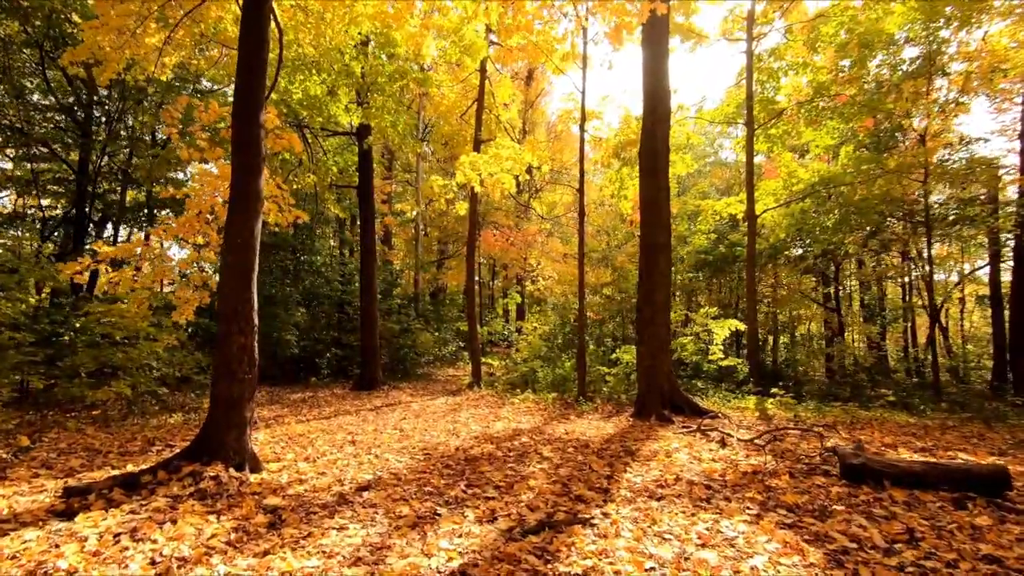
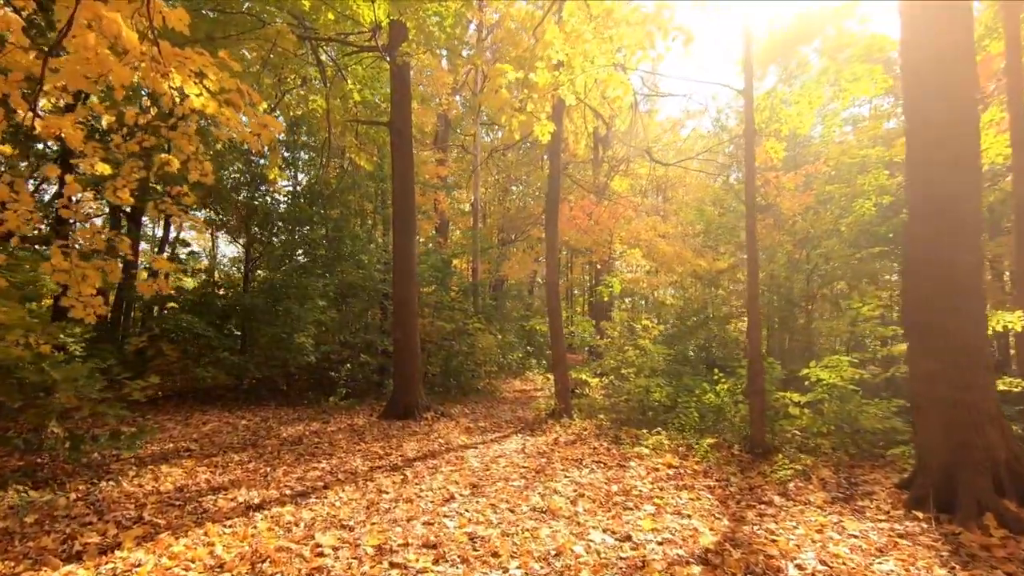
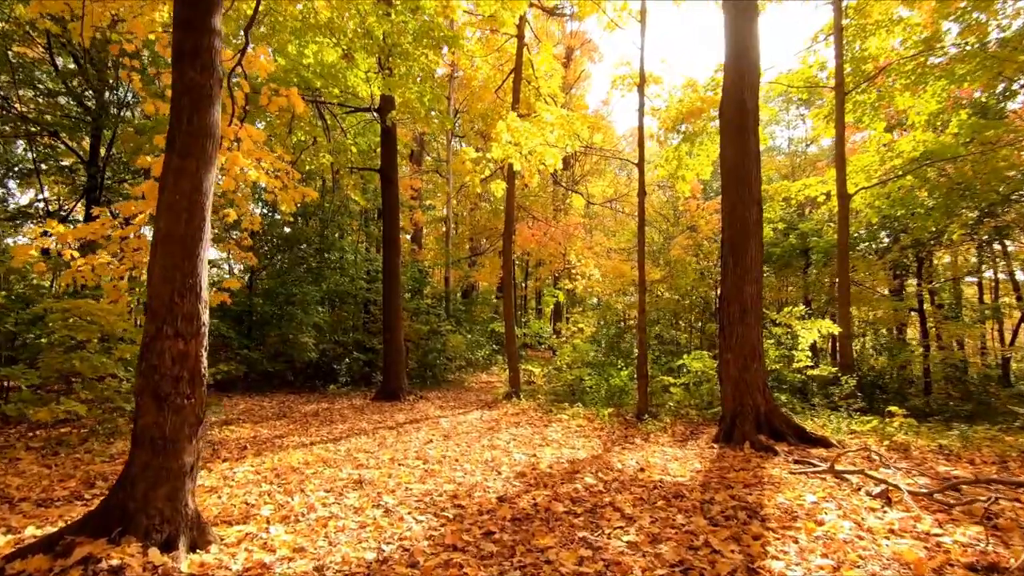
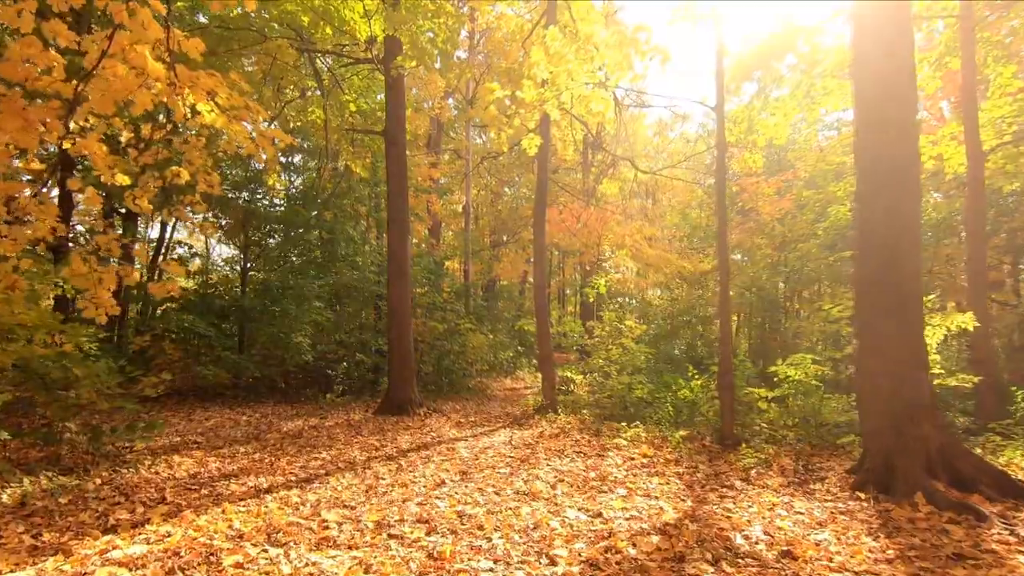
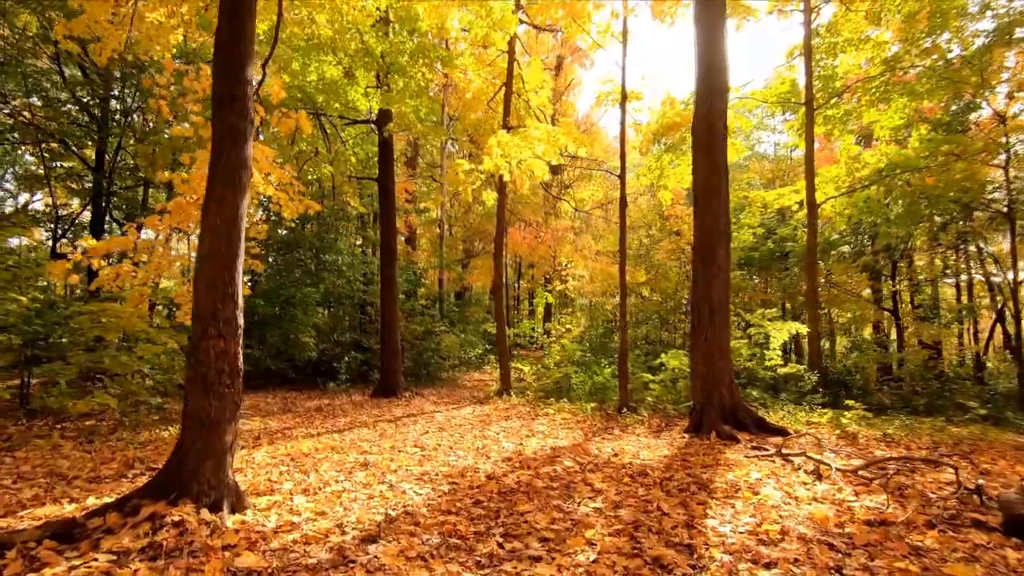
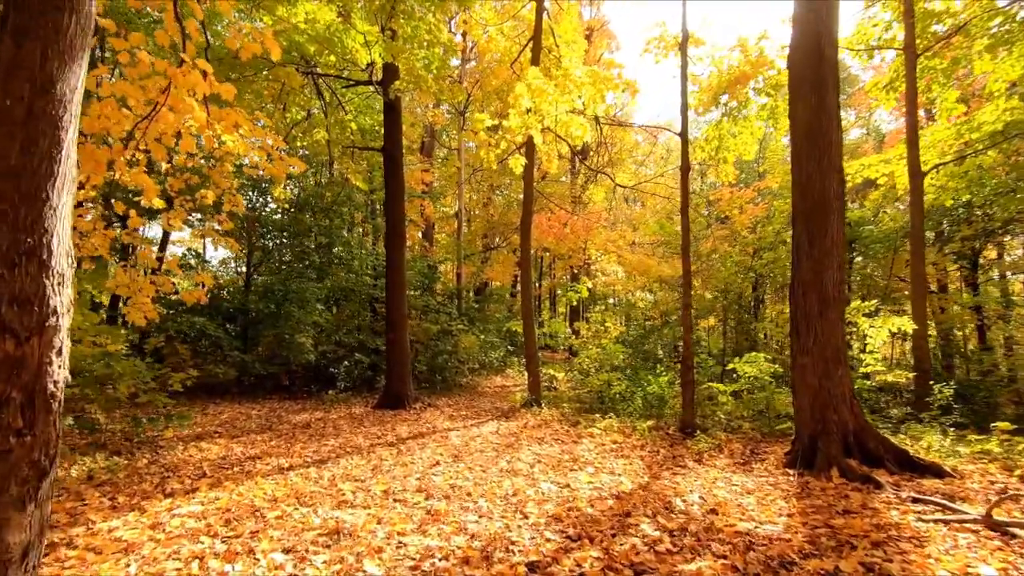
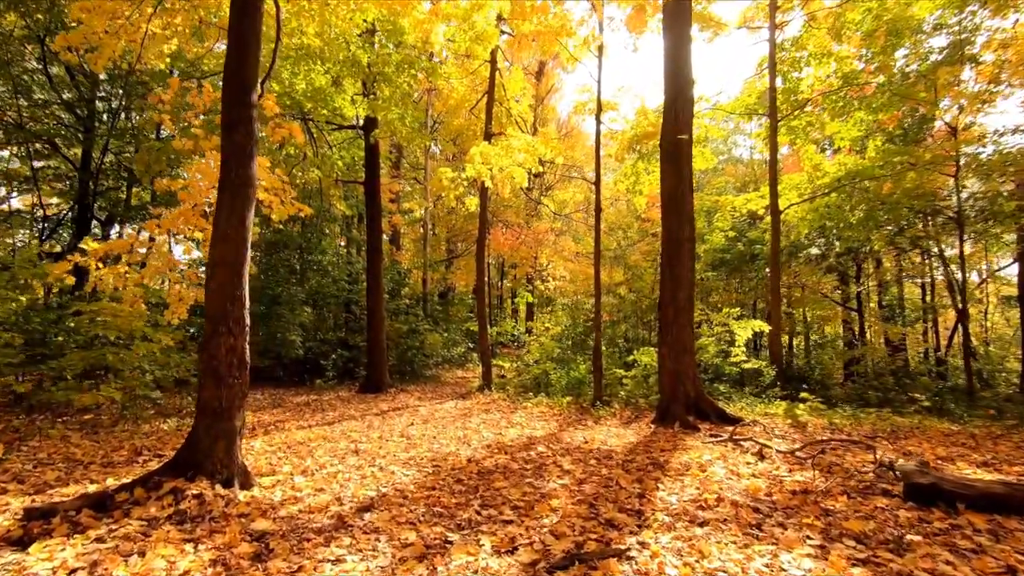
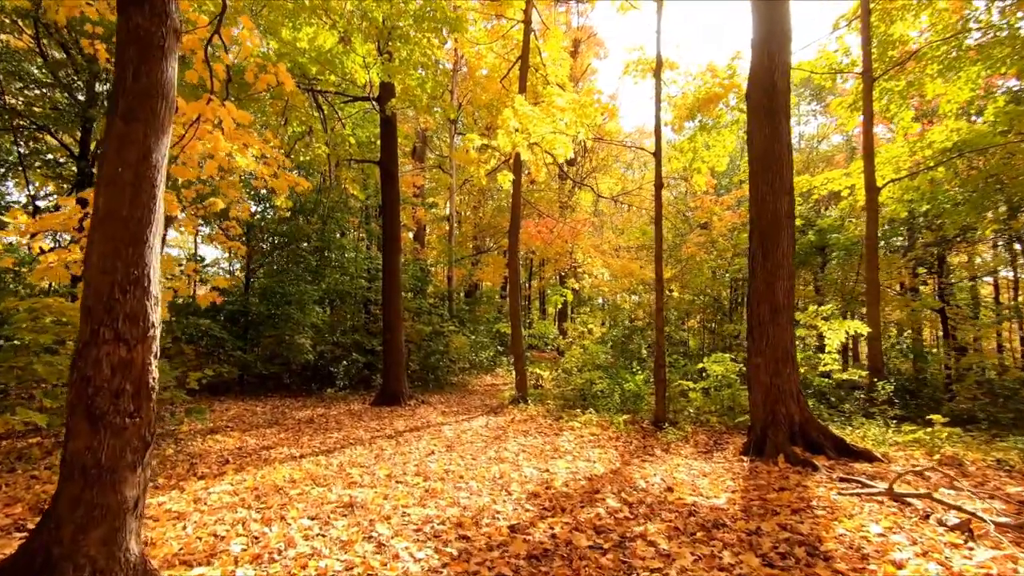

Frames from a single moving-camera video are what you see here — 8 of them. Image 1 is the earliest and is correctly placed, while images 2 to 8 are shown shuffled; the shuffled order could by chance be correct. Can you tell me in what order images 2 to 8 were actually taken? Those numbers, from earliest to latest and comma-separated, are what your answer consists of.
7, 5, 3, 8, 6, 4, 2
